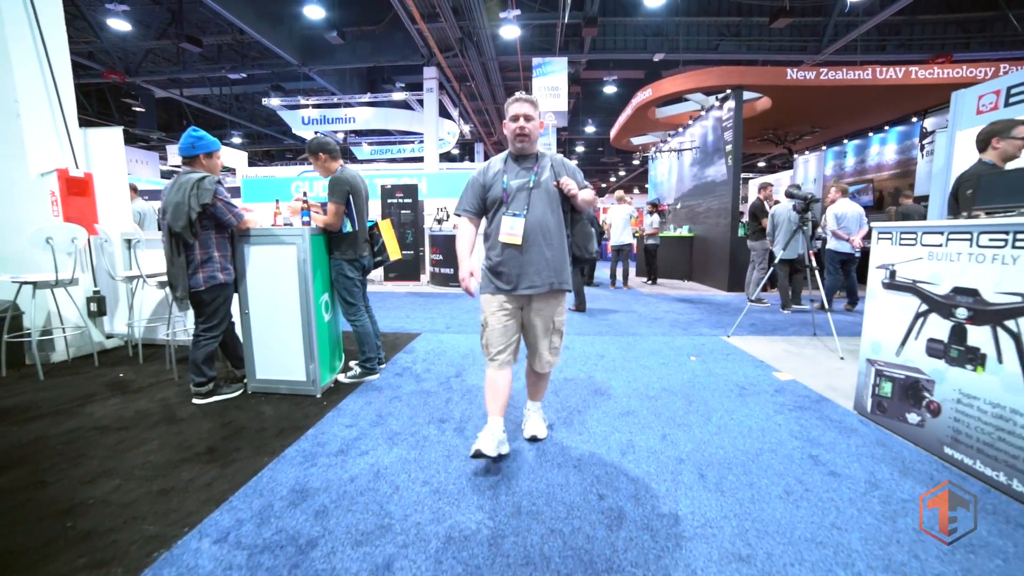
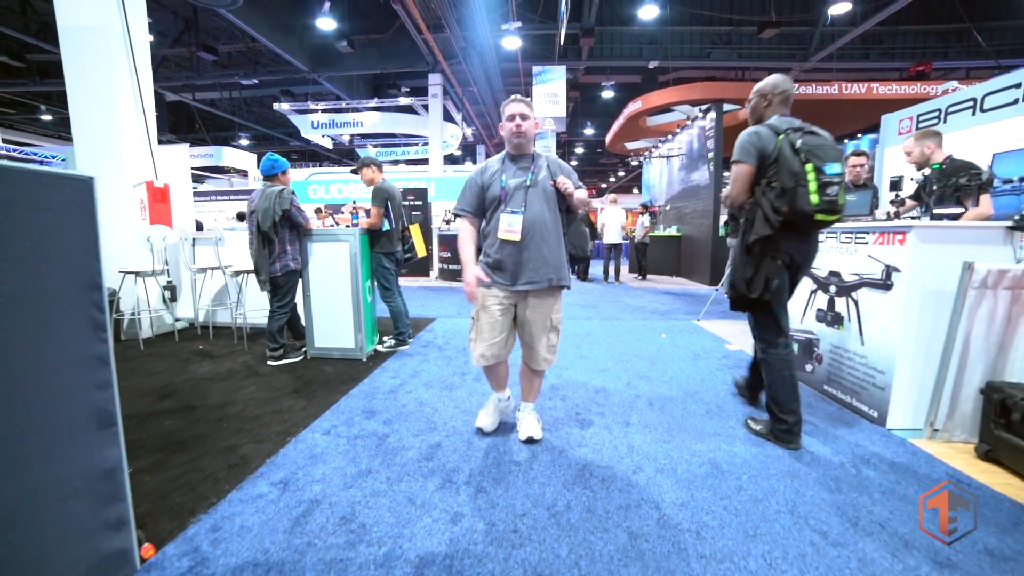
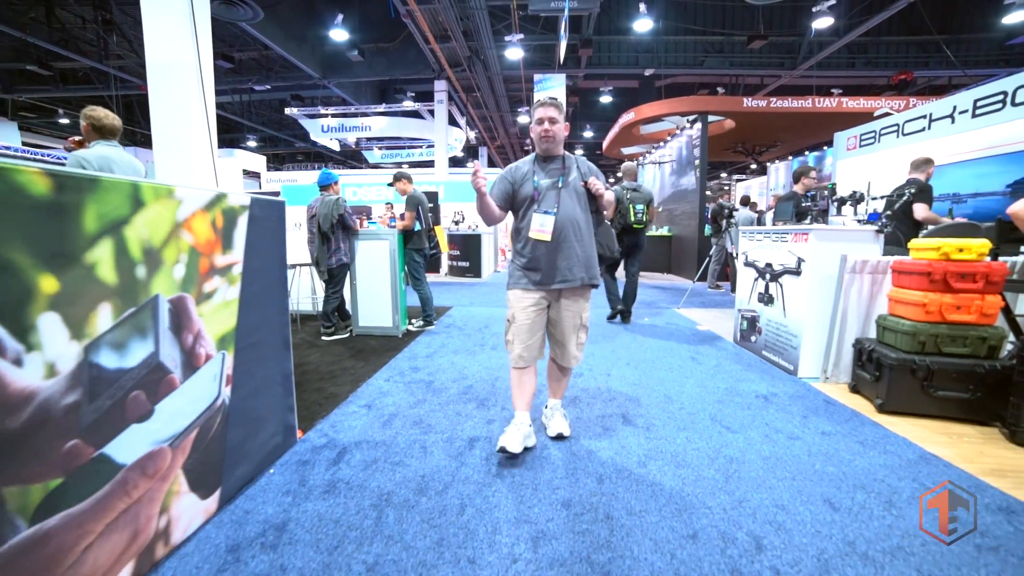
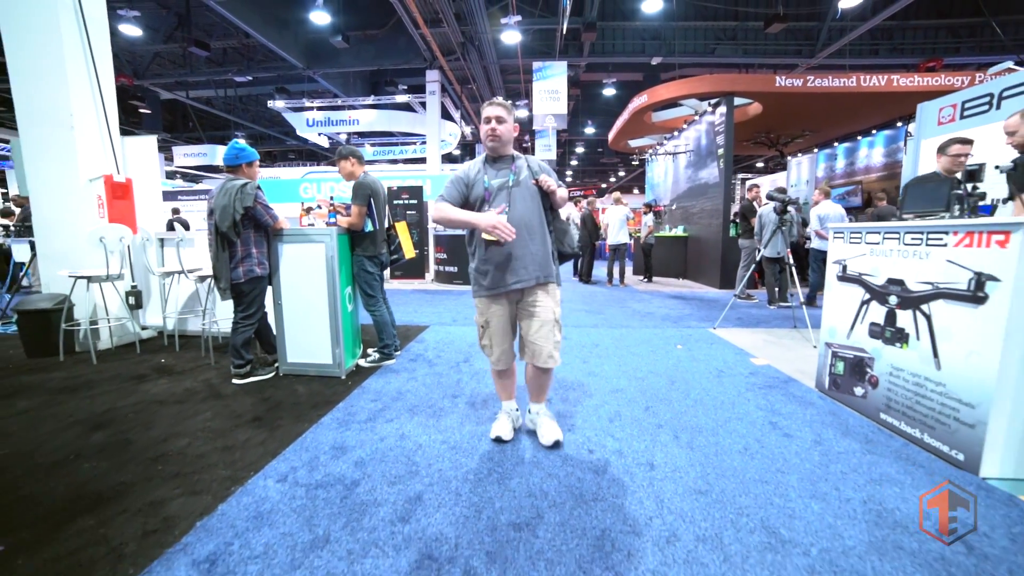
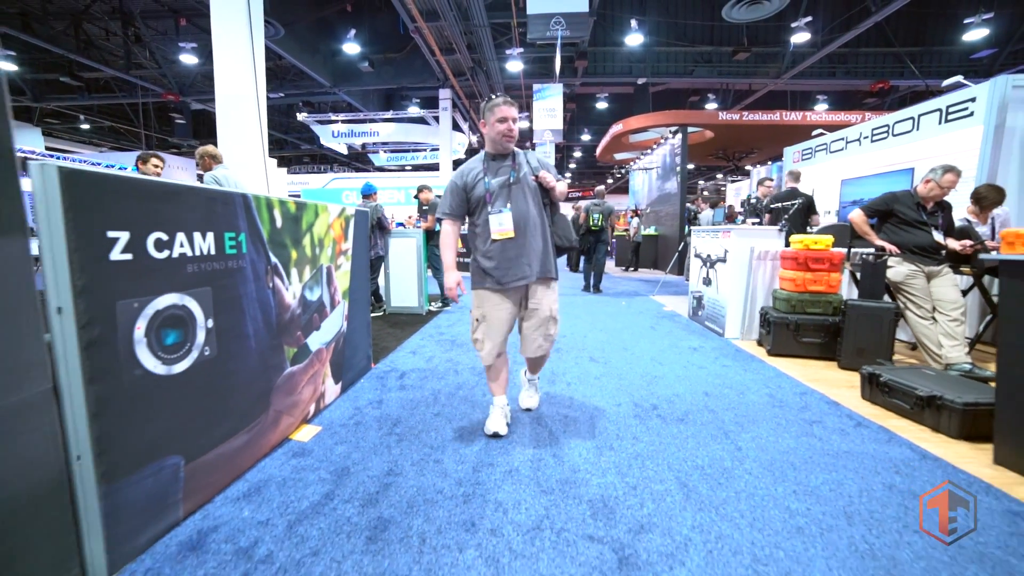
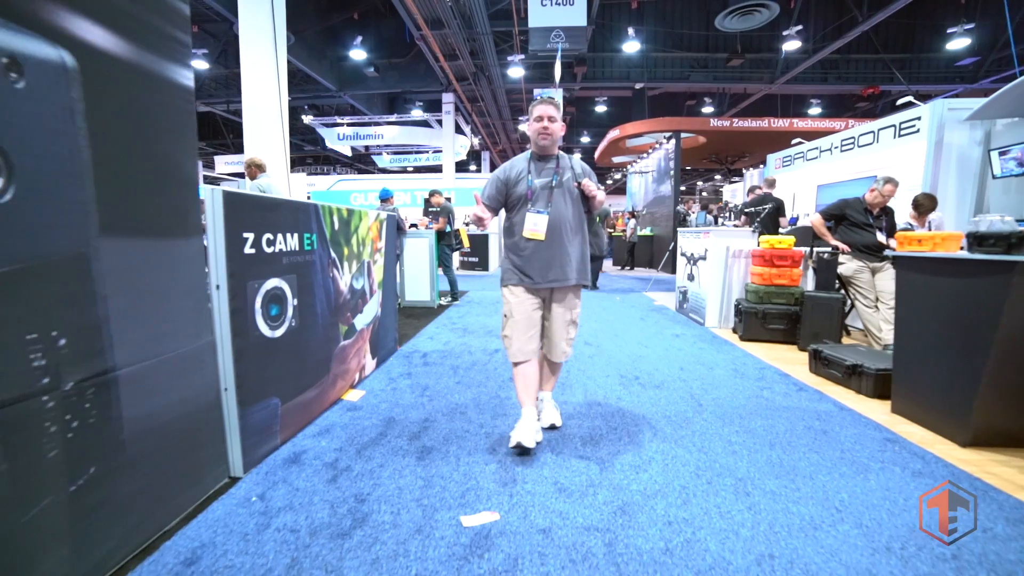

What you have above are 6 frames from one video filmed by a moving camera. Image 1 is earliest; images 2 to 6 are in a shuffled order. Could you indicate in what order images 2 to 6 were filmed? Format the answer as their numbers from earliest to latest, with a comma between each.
4, 2, 3, 5, 6
